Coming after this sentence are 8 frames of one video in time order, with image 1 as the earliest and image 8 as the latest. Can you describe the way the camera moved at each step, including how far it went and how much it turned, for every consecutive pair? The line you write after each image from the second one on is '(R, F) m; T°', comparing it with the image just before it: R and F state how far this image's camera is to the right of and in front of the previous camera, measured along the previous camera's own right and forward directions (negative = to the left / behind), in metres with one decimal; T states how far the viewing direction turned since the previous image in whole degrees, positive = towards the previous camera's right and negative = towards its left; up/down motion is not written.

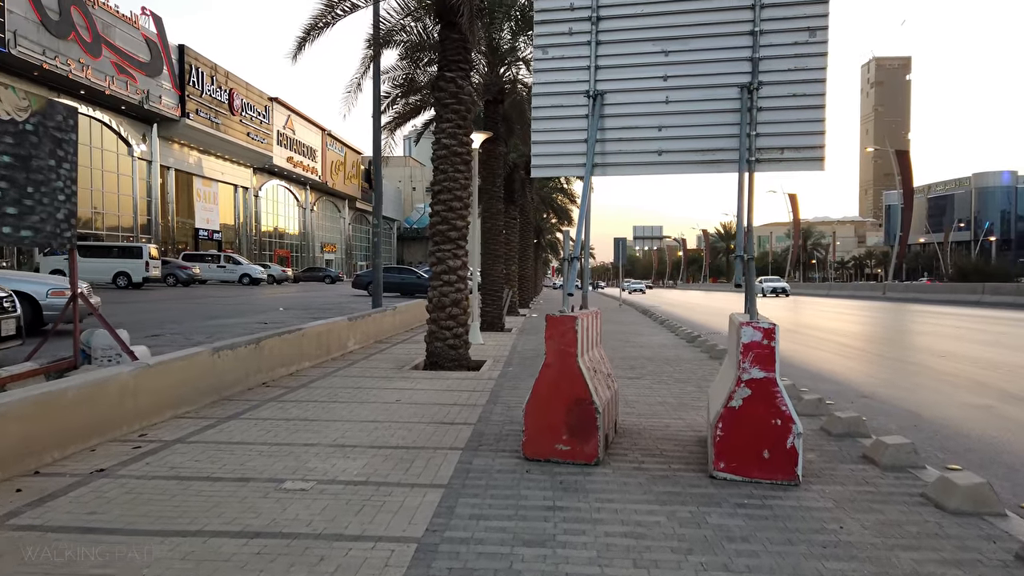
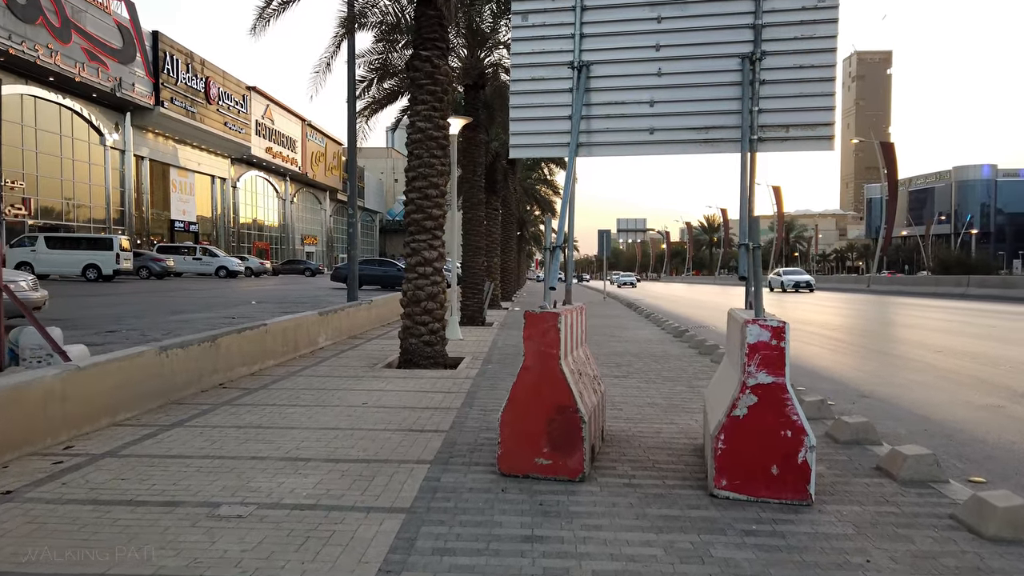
(+0.1, +0.7) m; +1°
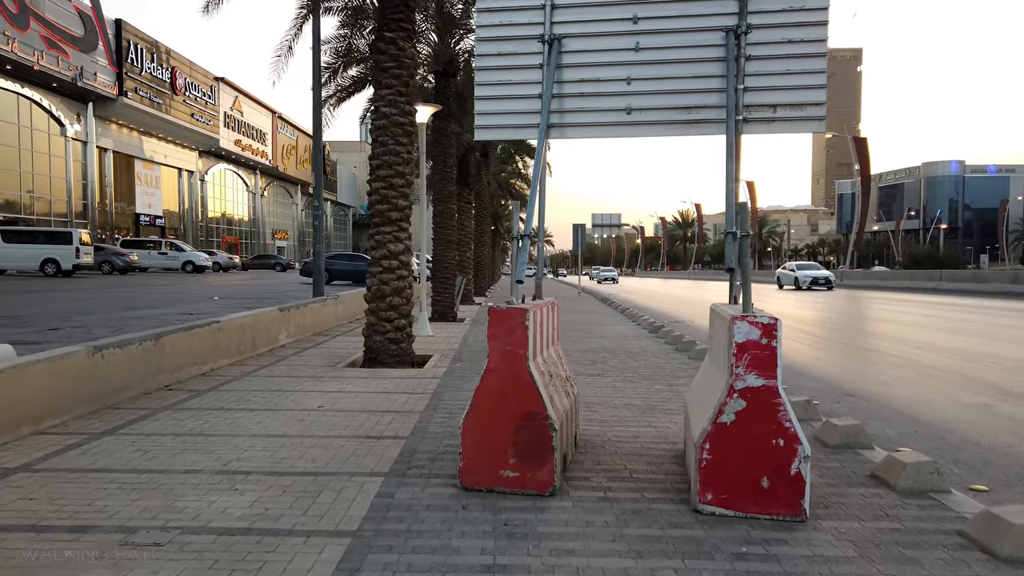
(+0.1, +0.5) m; +2°
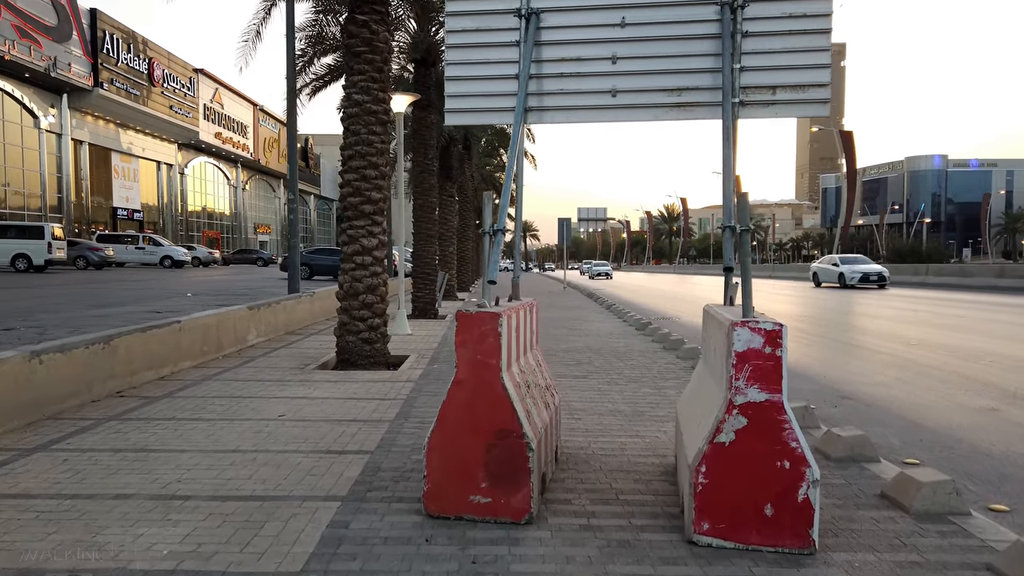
(+0.1, +0.5) m; +1°
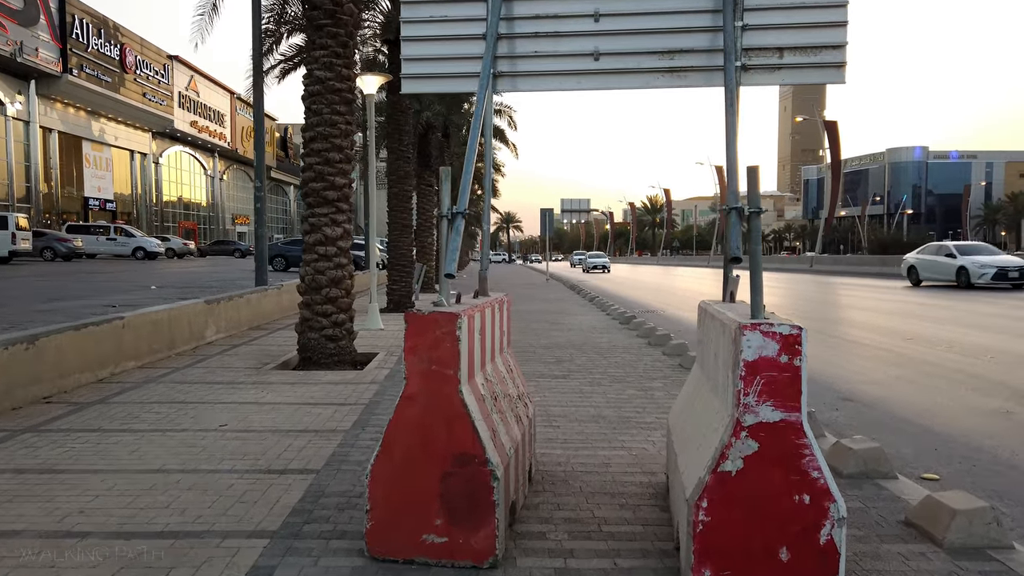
(+0.1, +0.7) m; +1°
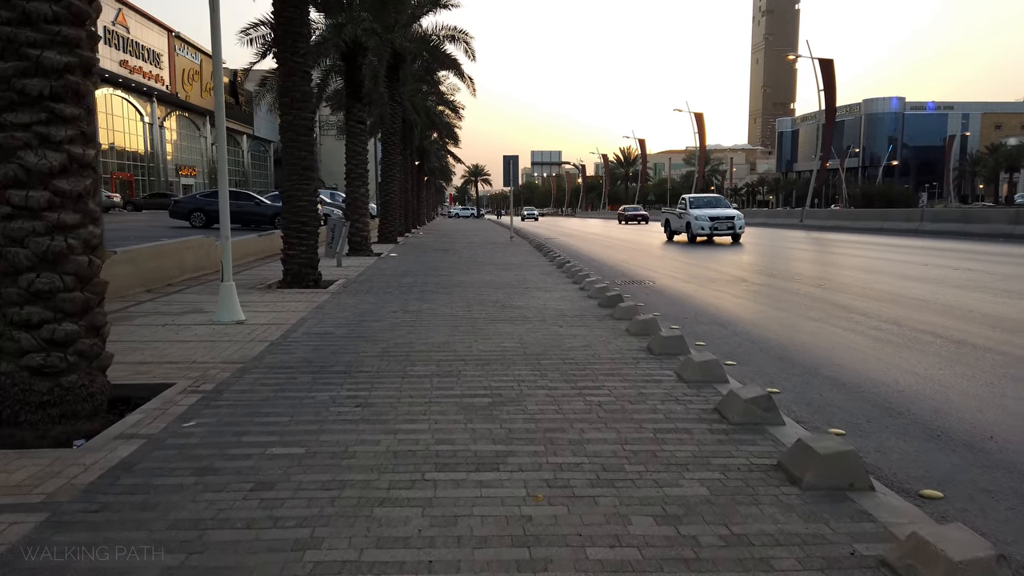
(+0.5, +4.3) m; +2°
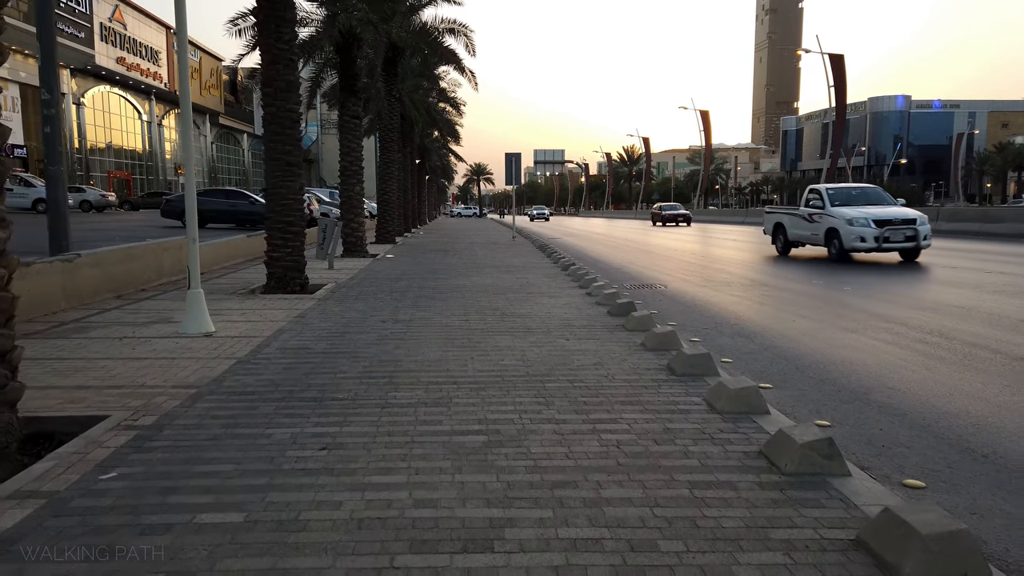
(0.0, +0.9) m; 0°
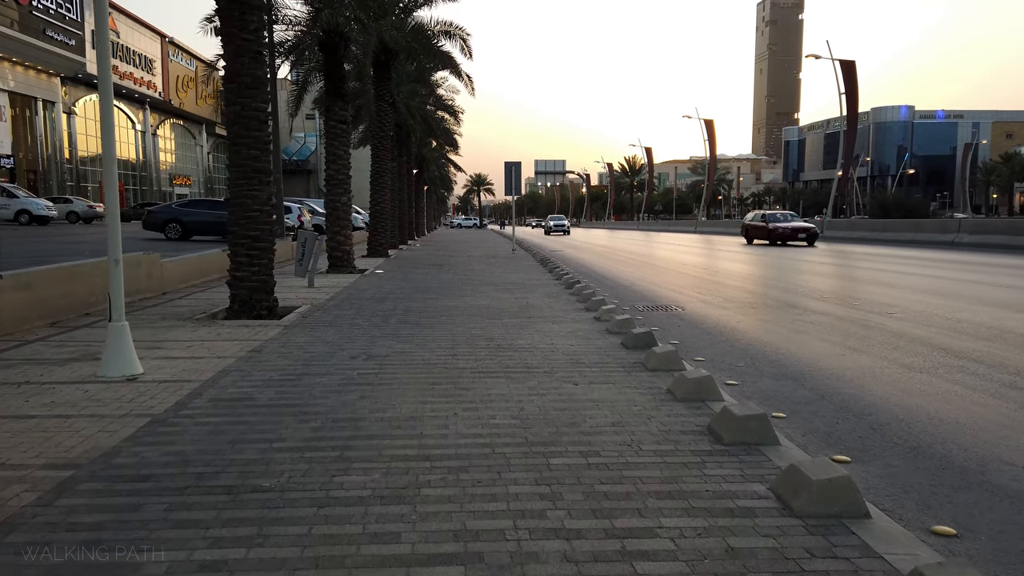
(0.0, +1.4) m; 0°
